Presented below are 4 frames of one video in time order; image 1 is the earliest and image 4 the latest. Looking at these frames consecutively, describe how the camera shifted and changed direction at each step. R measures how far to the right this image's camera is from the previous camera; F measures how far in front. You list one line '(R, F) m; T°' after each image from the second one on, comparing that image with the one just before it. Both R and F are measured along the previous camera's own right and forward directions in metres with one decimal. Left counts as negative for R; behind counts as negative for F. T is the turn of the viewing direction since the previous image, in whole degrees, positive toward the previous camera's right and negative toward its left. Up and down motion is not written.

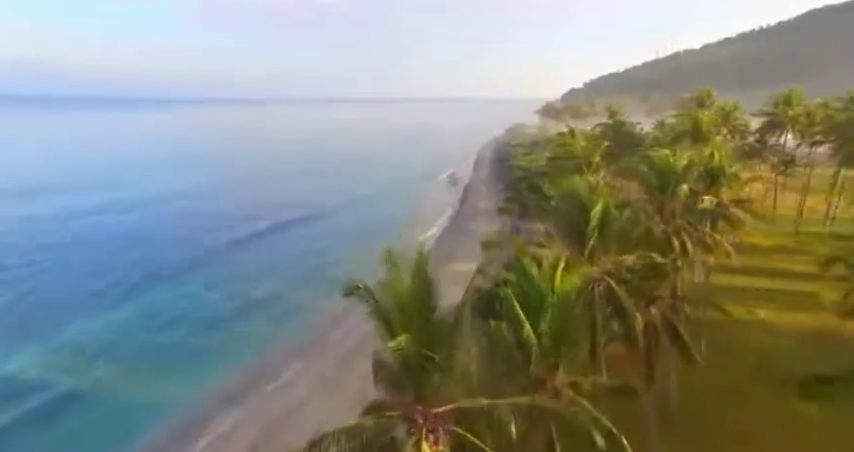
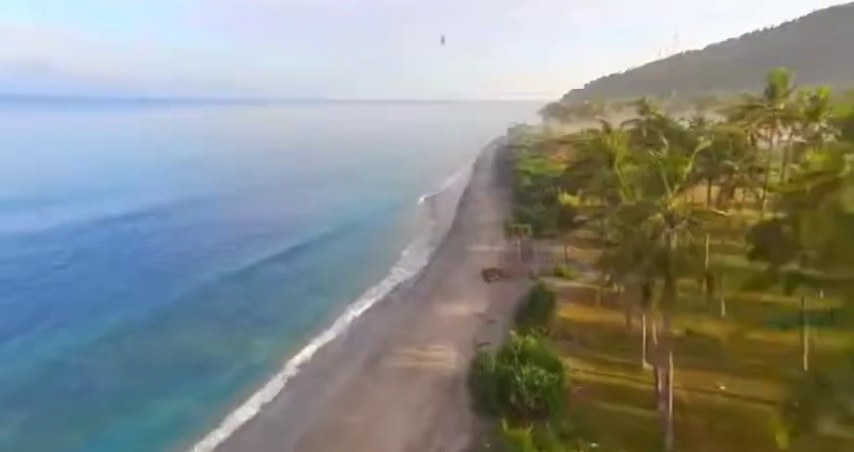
(+0.6, +7.2) m; 0°
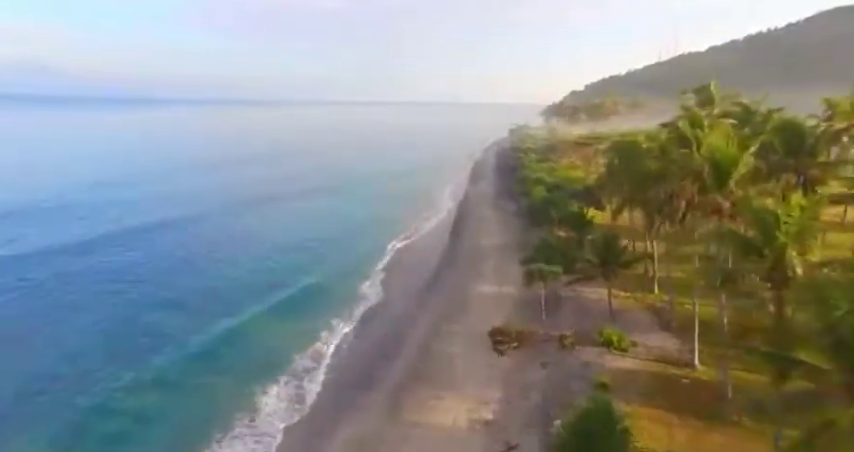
(+0.6, +8.3) m; 0°
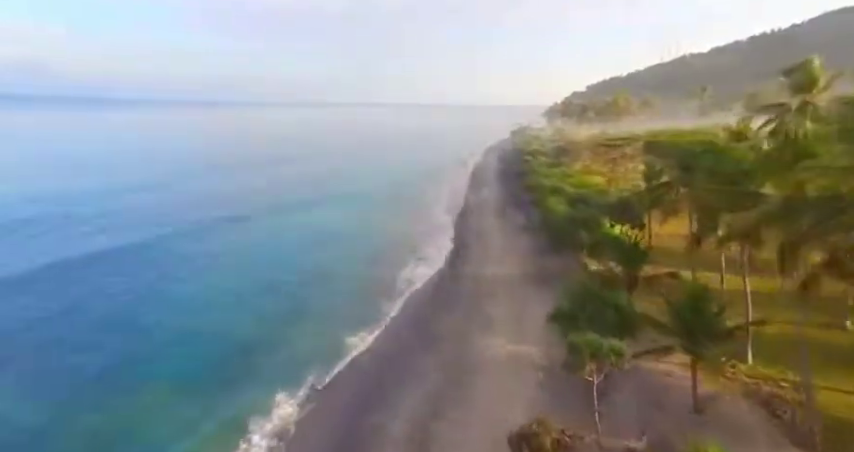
(+0.3, +6.6) m; 0°
